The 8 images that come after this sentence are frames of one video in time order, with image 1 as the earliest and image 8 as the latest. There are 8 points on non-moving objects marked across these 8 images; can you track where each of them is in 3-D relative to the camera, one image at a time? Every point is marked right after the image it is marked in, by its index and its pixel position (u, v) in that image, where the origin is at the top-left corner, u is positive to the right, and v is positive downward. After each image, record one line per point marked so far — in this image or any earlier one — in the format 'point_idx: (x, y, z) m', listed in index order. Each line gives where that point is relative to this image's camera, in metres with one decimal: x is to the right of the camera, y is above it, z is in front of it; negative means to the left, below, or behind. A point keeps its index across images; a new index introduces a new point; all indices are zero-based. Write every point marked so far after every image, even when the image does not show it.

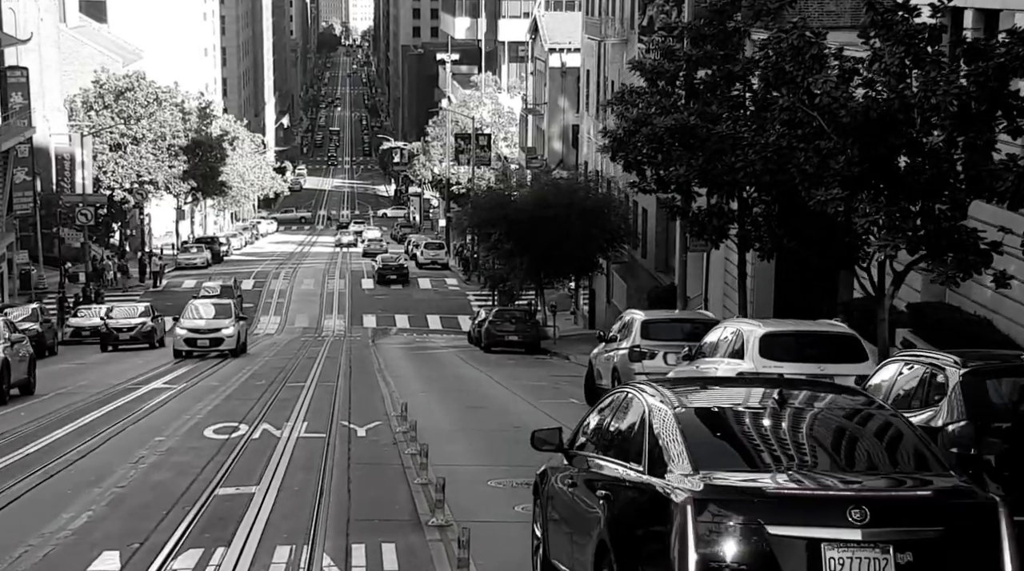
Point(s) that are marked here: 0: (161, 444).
0: (-4.1, -1.8, +18.8) m
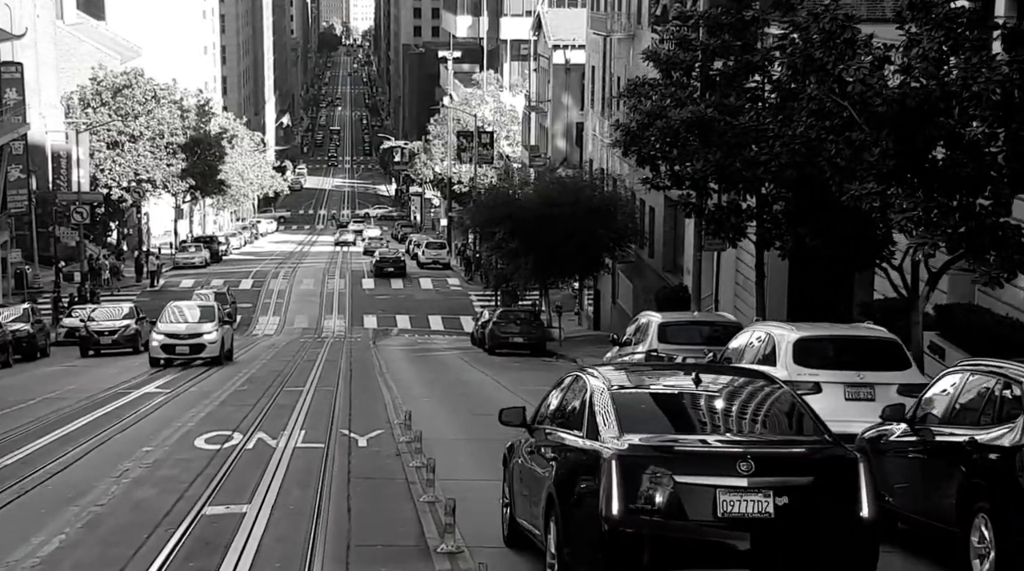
0: (-3.9, -1.8, +17.6) m
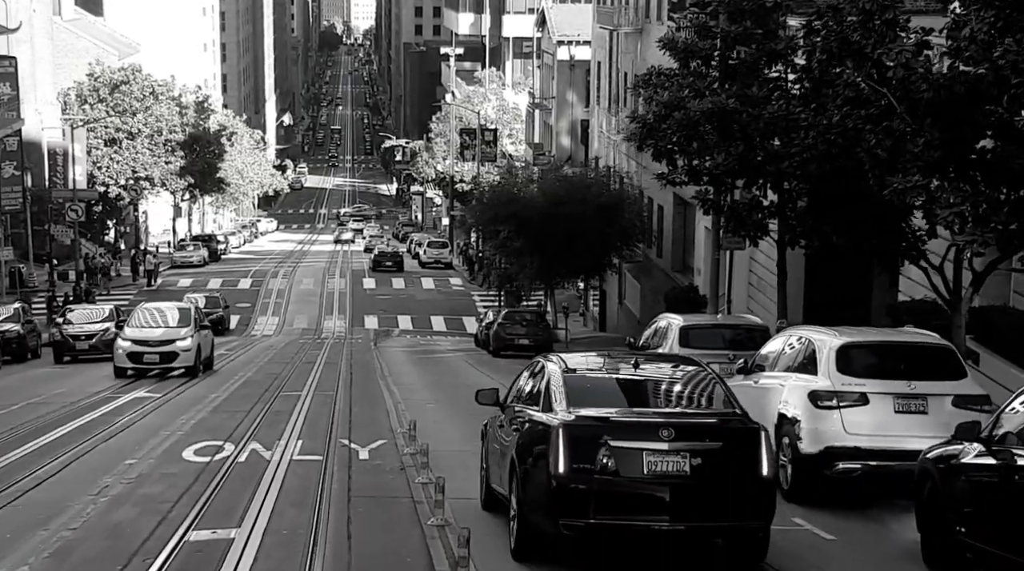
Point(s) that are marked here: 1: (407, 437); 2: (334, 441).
0: (-3.8, -1.8, +16.3) m
1: (-1.2, -1.7, +18.7) m
2: (-2.1, -1.8, +19.0) m
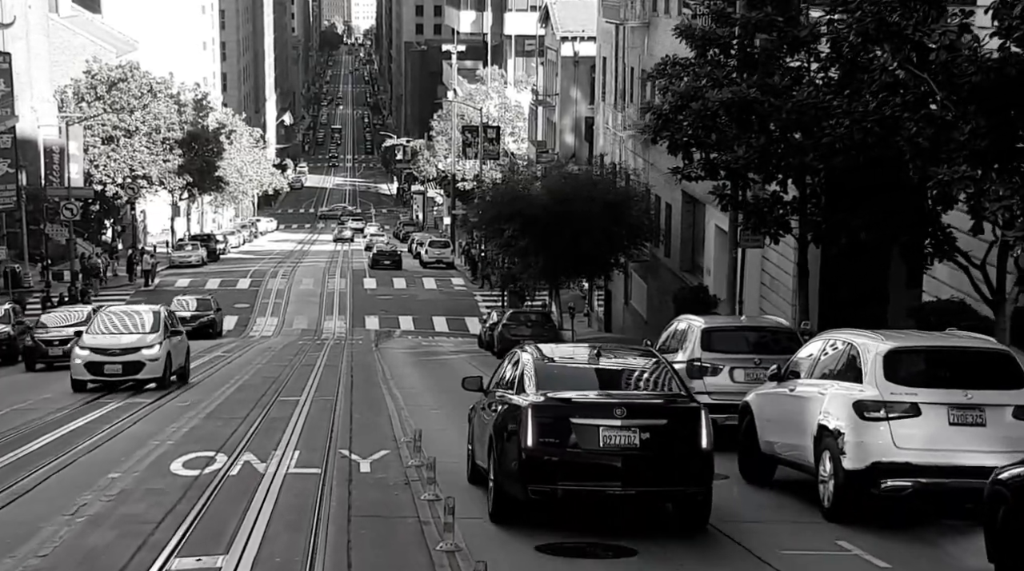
0: (-3.7, -1.8, +15.1) m
1: (-1.1, -1.7, +17.5) m
2: (-1.9, -1.8, +17.8) m
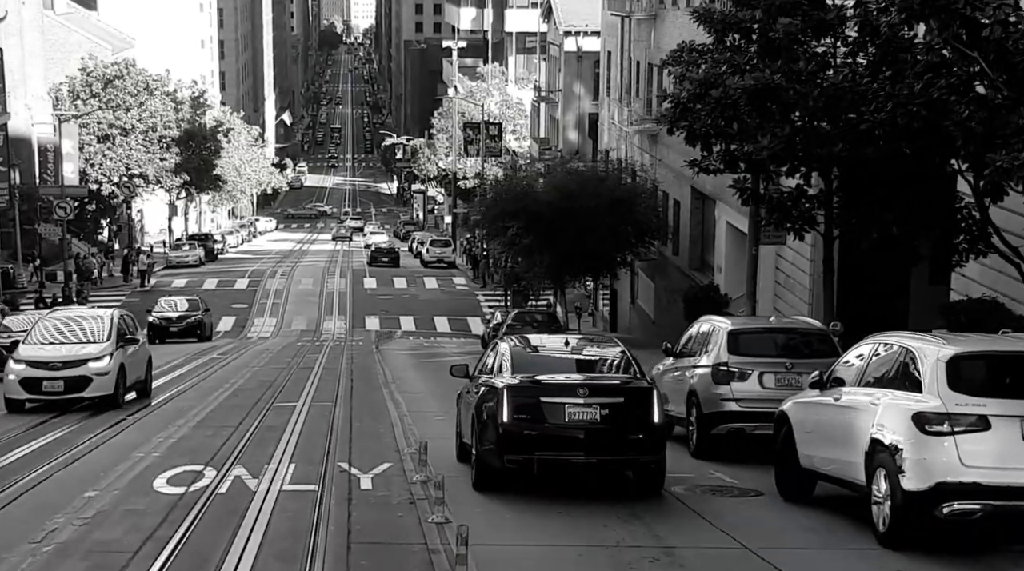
0: (-3.5, -1.8, +13.7) m
1: (-1.0, -1.7, +16.2) m
2: (-1.8, -1.8, +16.5) m
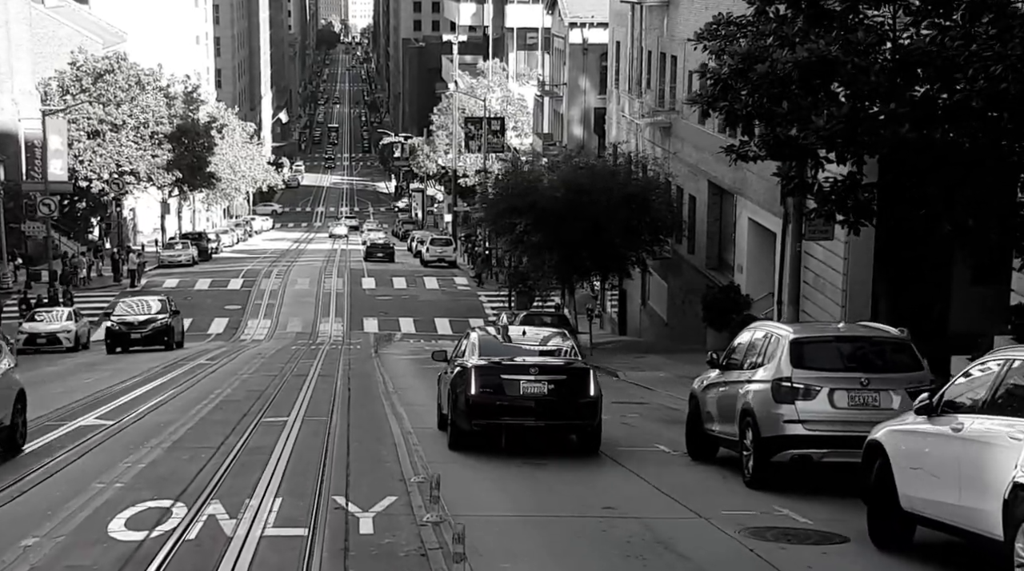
0: (-3.3, -1.8, +11.2) m
1: (-0.7, -1.7, +13.6) m
2: (-1.6, -1.8, +13.9) m
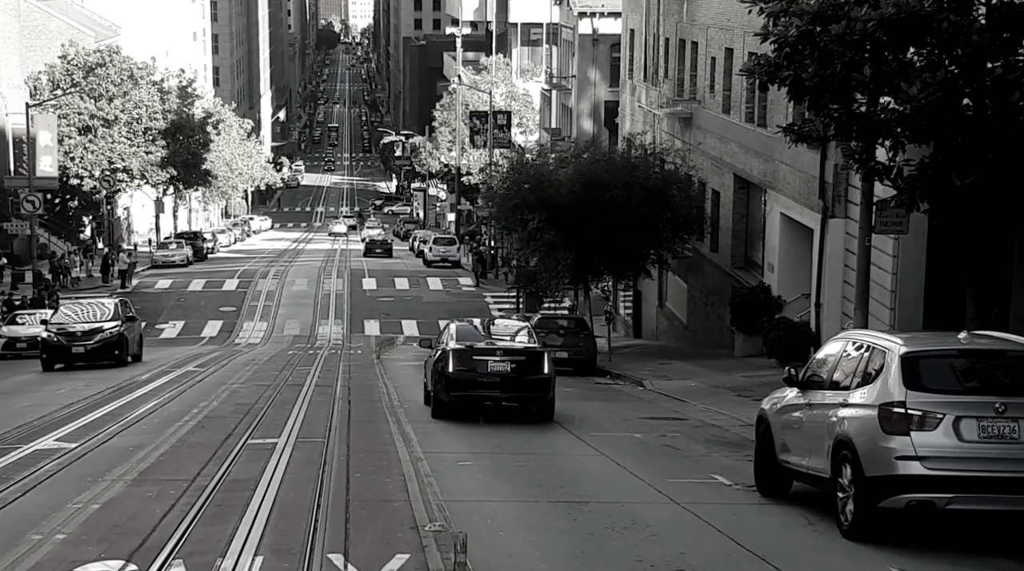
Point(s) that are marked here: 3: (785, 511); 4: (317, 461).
0: (-3.0, -1.8, +8.2) m
1: (-0.4, -1.7, +10.7) m
2: (-1.3, -1.8, +10.9) m
3: (+2.3, -1.9, +13.8) m
4: (-2.0, -1.8, +17.1) m
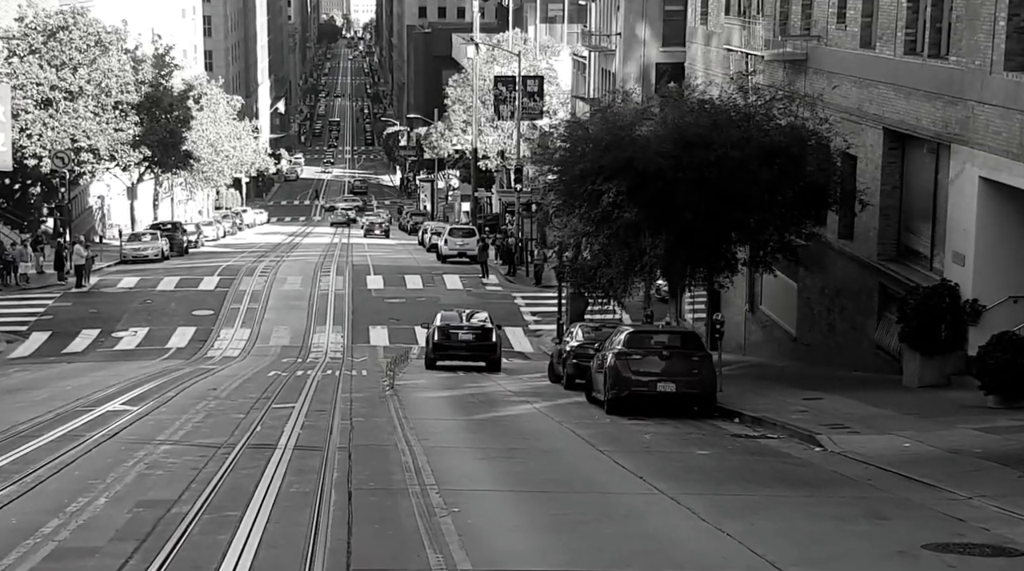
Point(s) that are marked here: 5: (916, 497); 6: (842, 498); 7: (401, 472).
0: (-1.9, -1.8, -3.4) m
1: (+0.7, -1.8, -0.9) m
2: (-0.2, -1.8, -0.6) m
3: (+3.4, -1.9, +2.2) m
4: (-0.9, -1.8, +5.5) m
5: (+3.6, -1.9, +14.6) m
6: (+2.9, -1.9, +14.6) m
7: (-0.9, -1.8, +15.4) m
